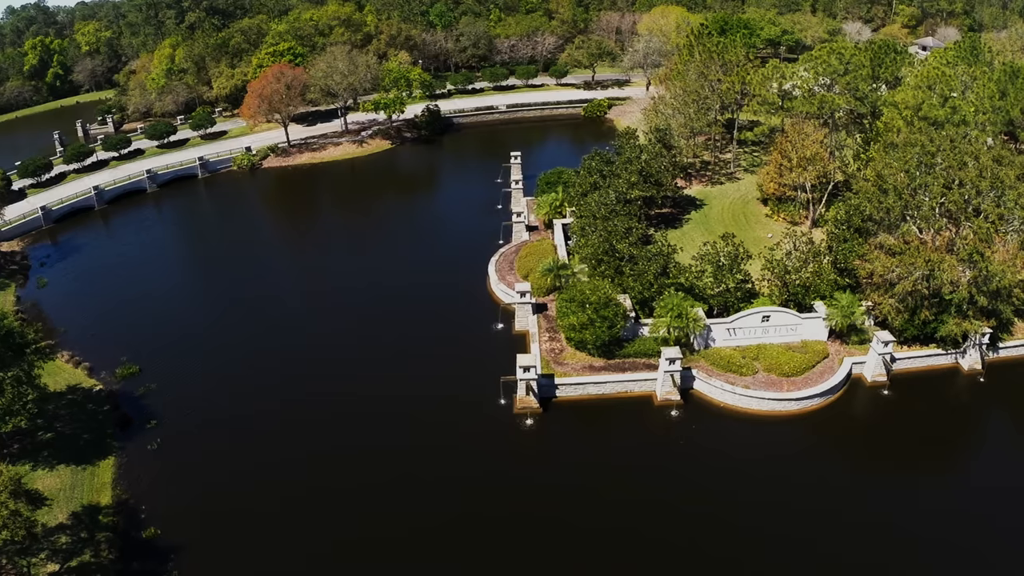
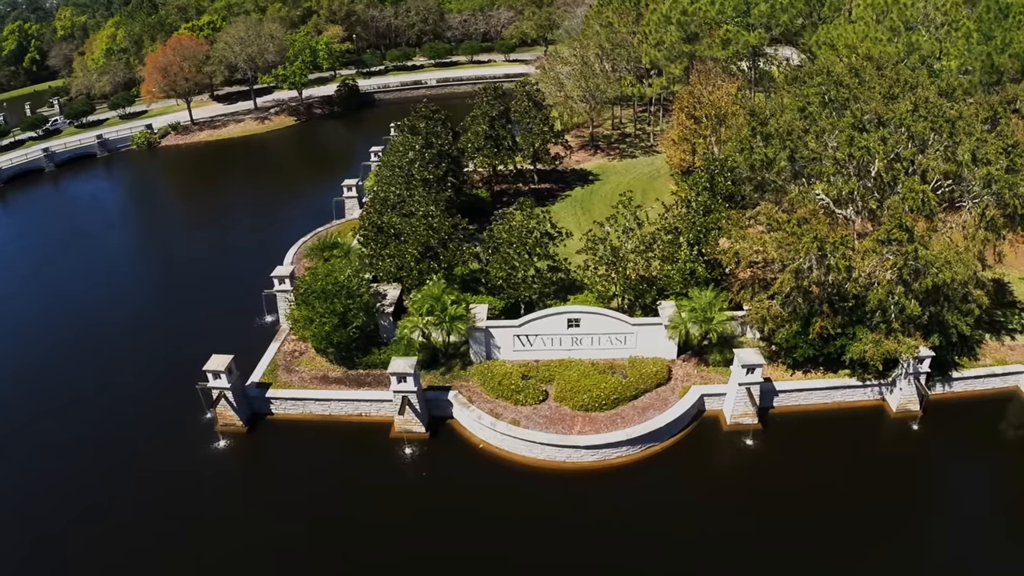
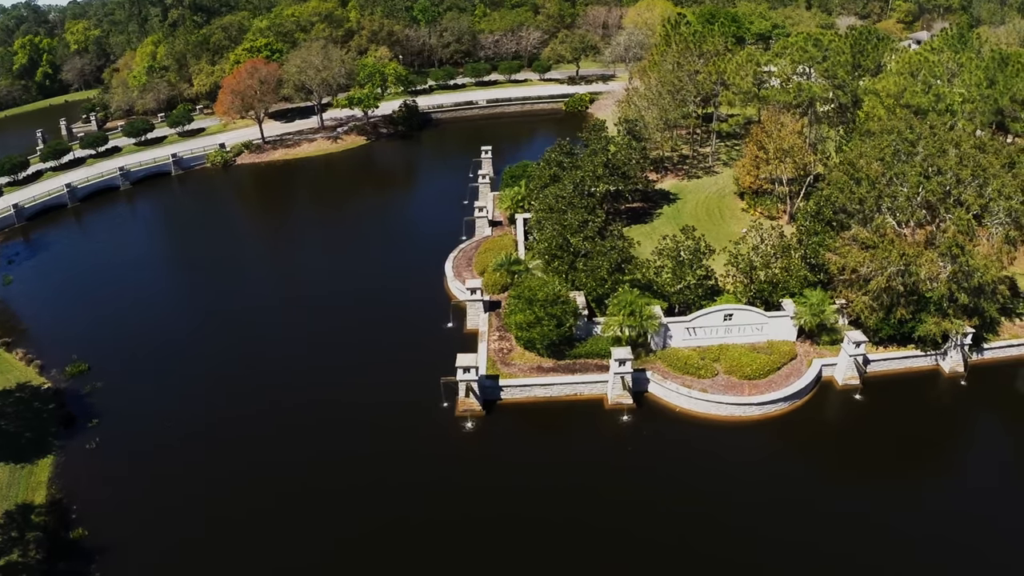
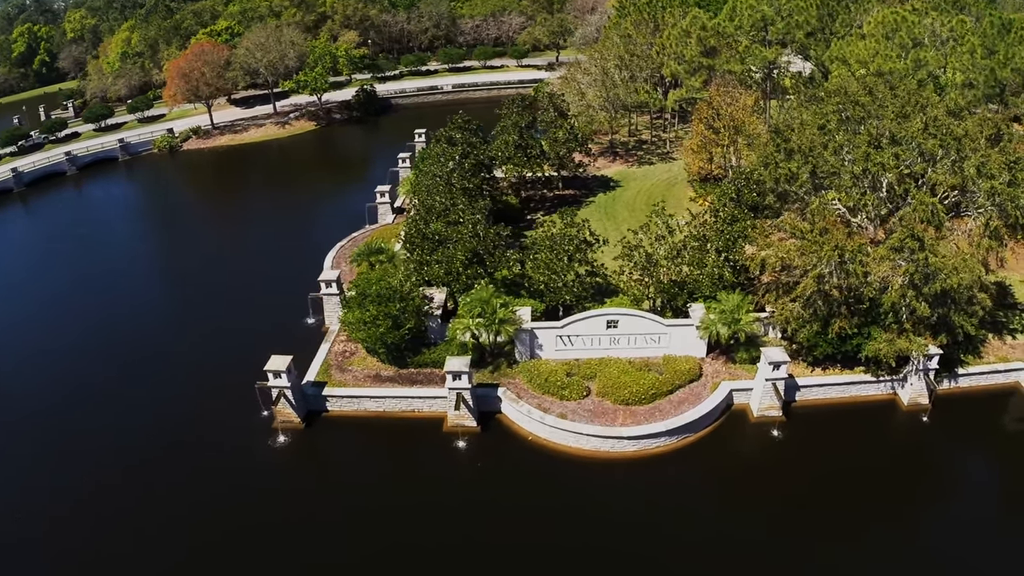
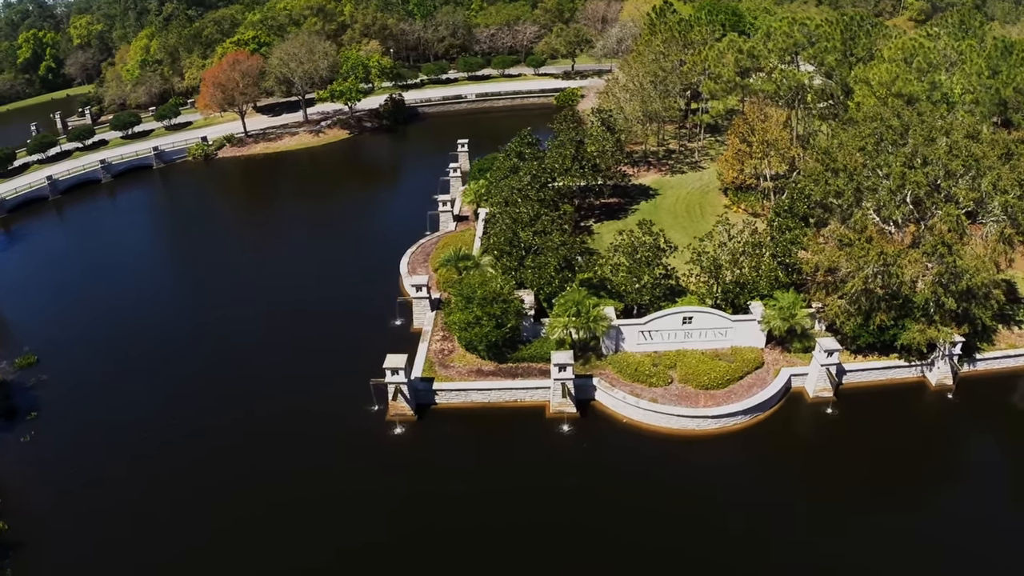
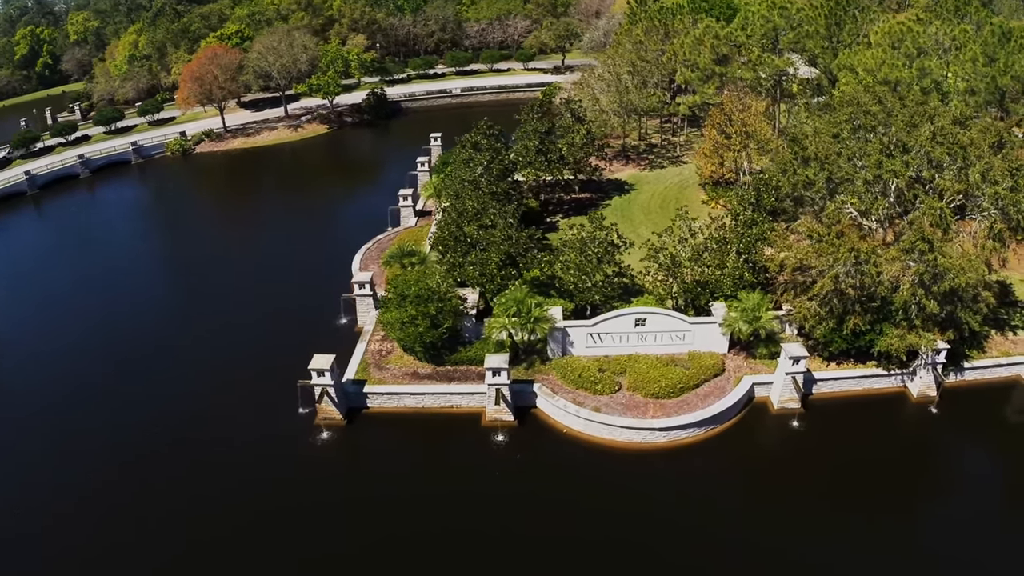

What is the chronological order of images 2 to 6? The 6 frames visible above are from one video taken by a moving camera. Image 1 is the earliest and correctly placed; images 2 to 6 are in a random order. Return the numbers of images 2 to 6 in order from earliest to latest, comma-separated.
3, 5, 6, 4, 2
